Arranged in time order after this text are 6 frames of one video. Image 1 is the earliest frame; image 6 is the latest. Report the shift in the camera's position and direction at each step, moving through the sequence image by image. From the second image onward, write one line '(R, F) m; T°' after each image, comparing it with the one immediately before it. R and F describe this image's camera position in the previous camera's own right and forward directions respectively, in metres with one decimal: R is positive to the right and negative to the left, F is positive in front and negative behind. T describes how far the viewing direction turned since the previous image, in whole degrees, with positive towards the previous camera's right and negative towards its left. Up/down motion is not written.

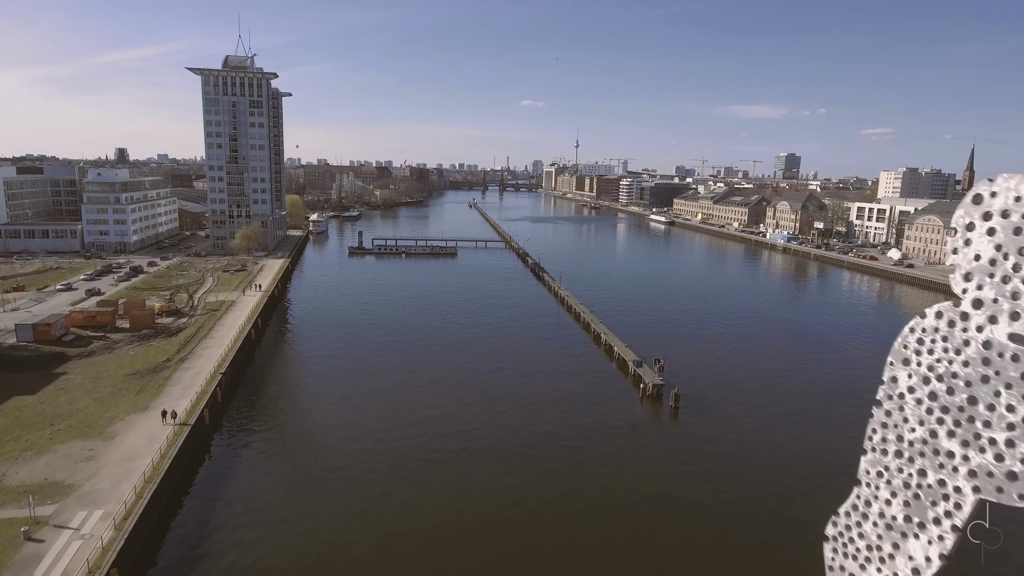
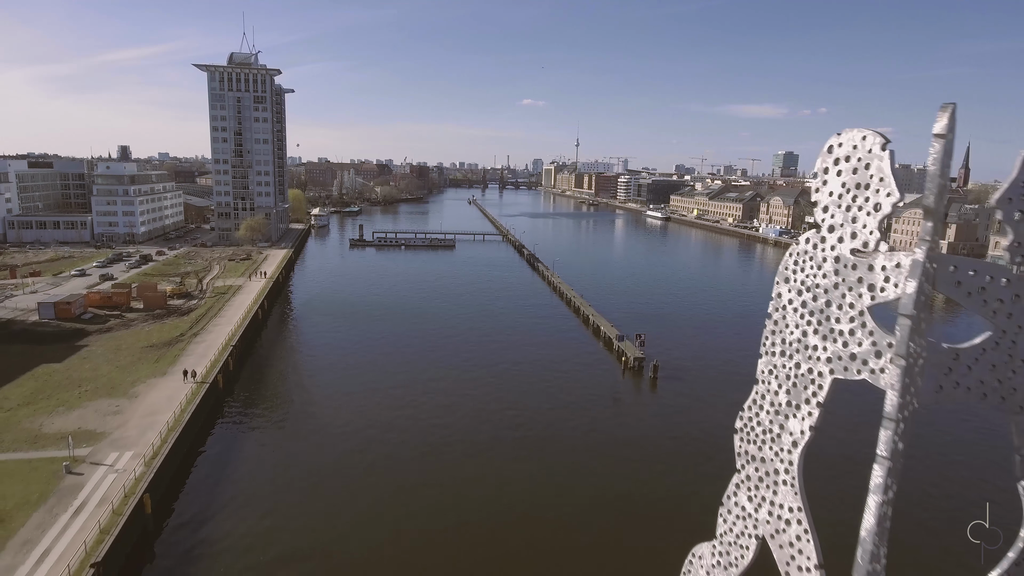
(+0.5, -2.1) m; 0°
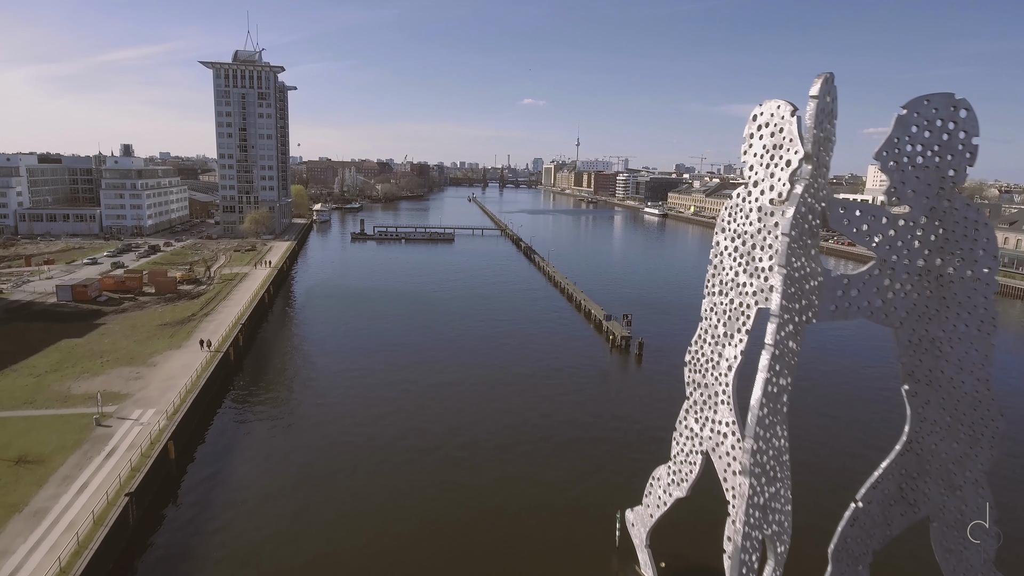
(+0.4, -1.8) m; 0°
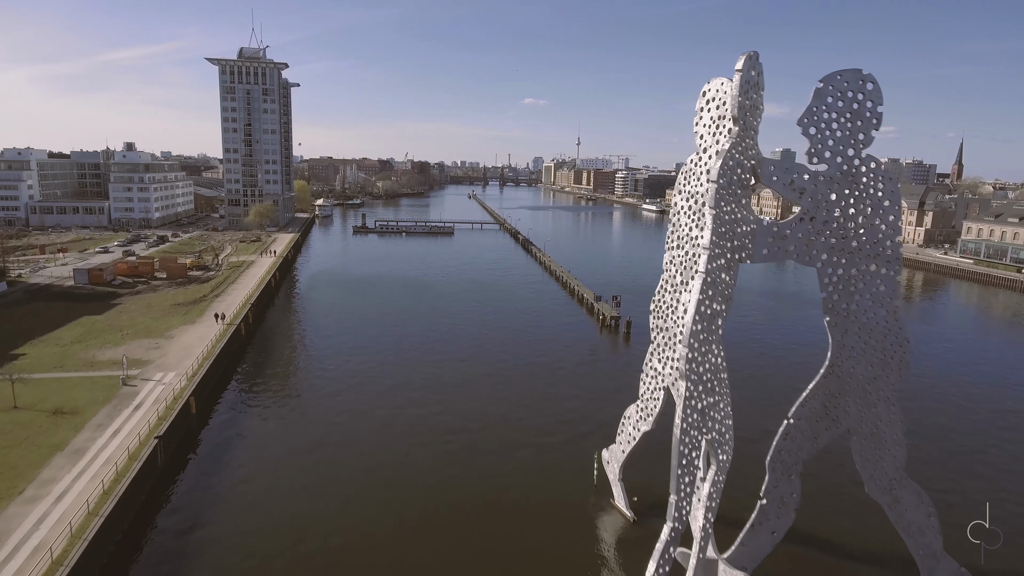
(+0.3, -1.7) m; 0°
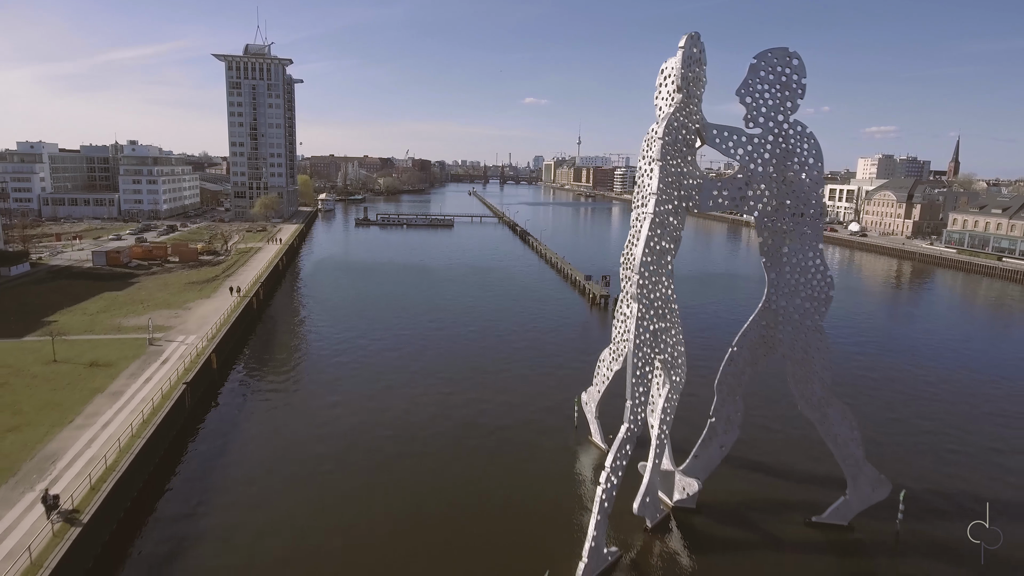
(+0.4, -2.0) m; 0°
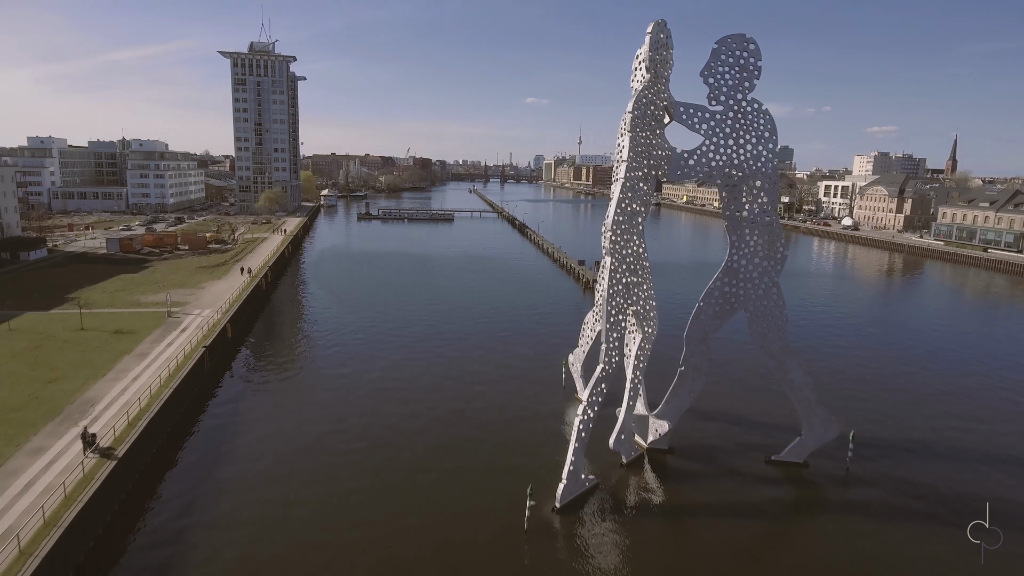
(+0.3, -1.6) m; 0°
